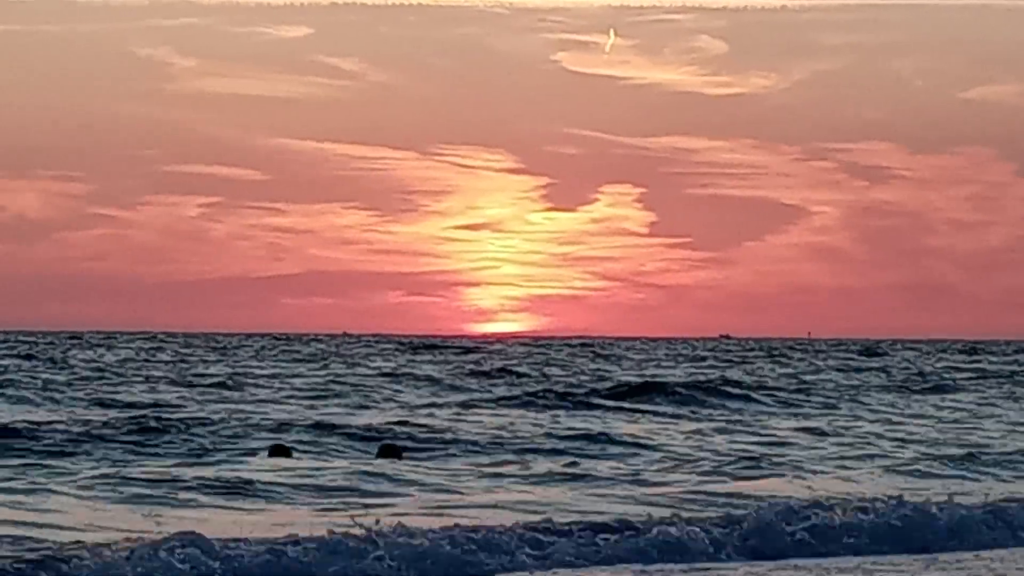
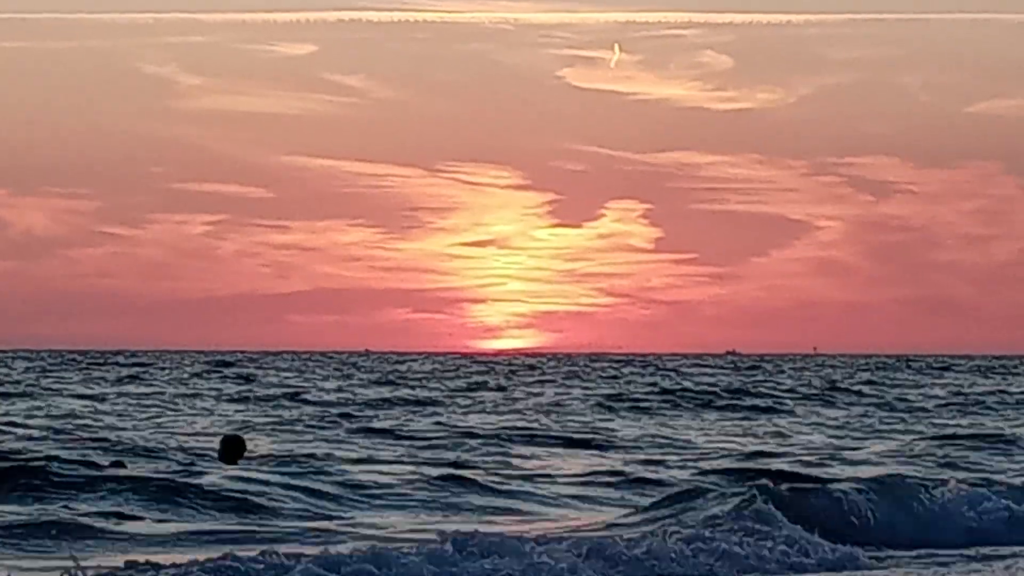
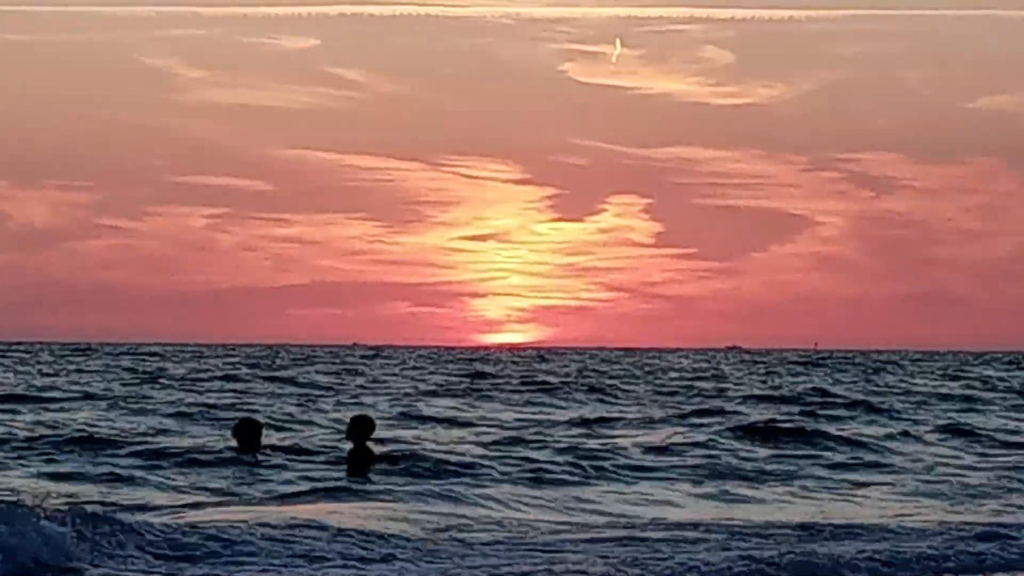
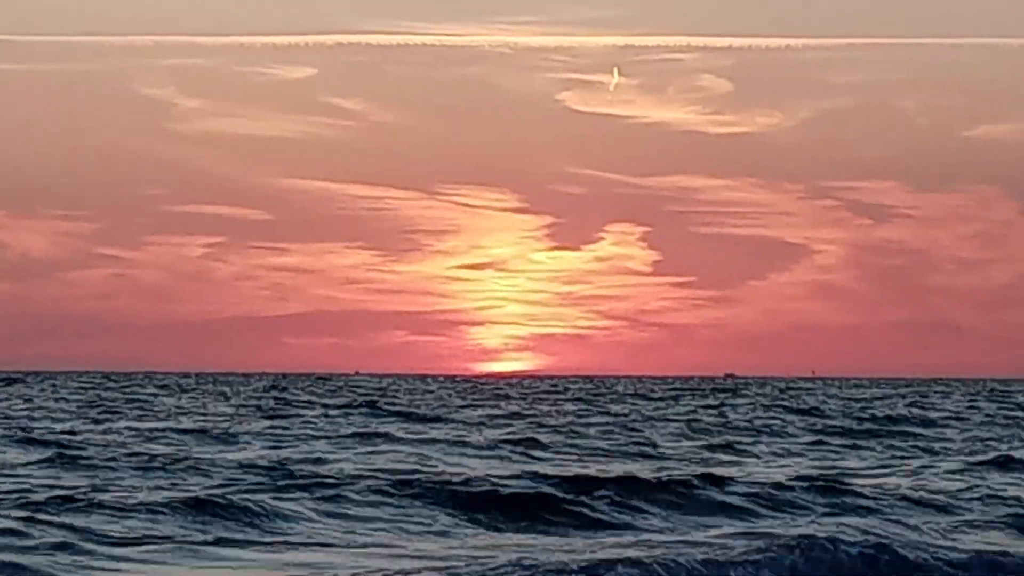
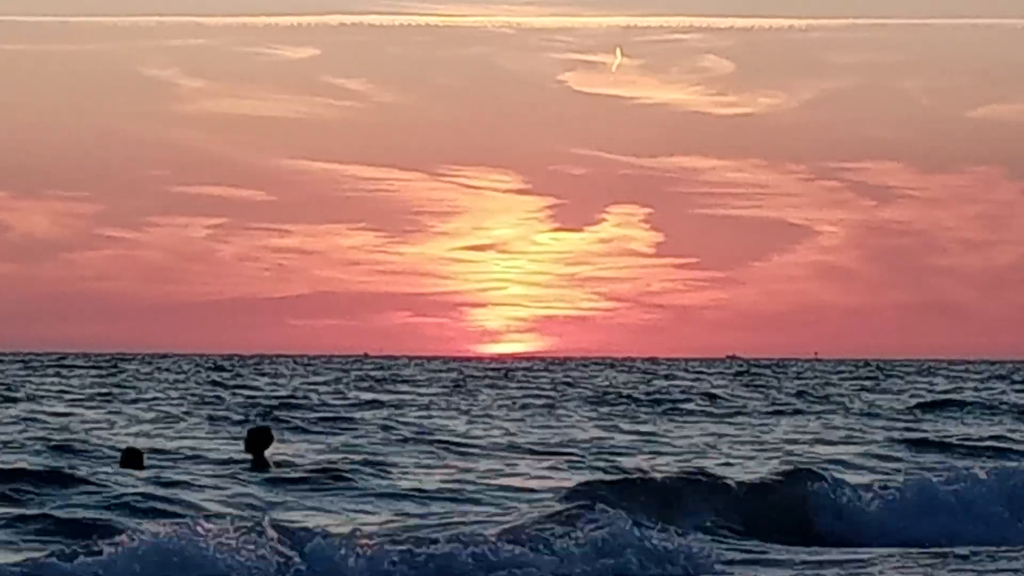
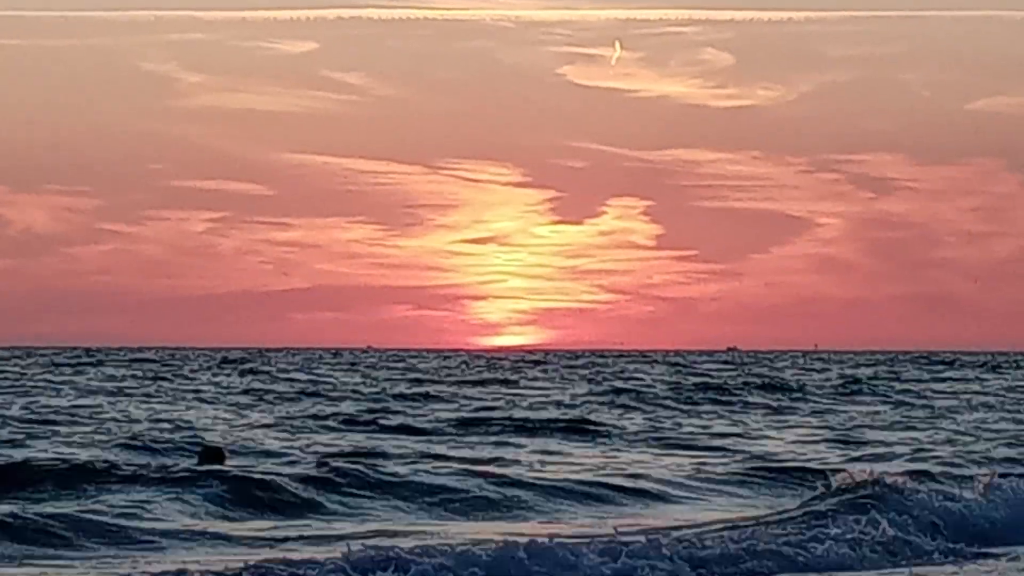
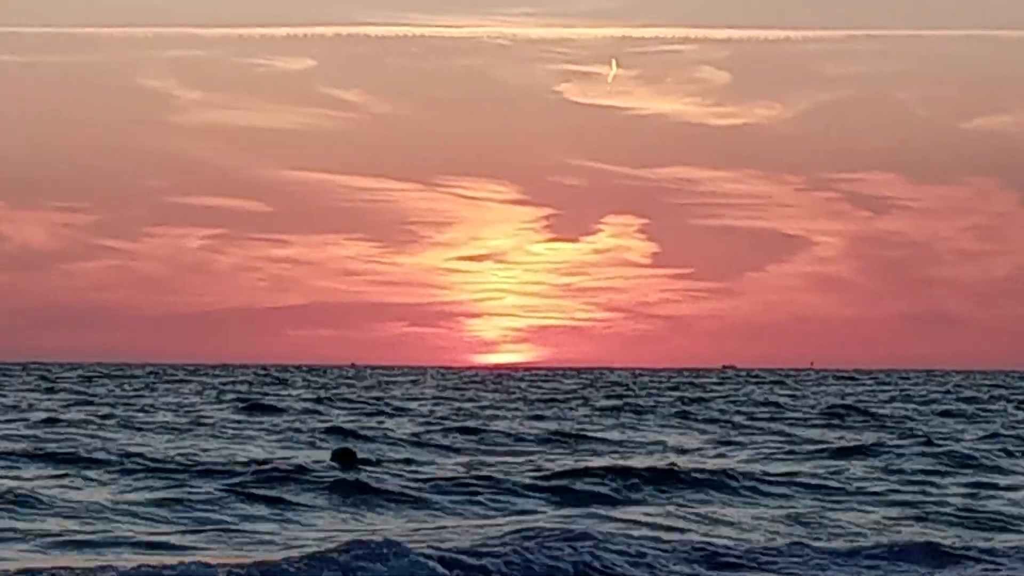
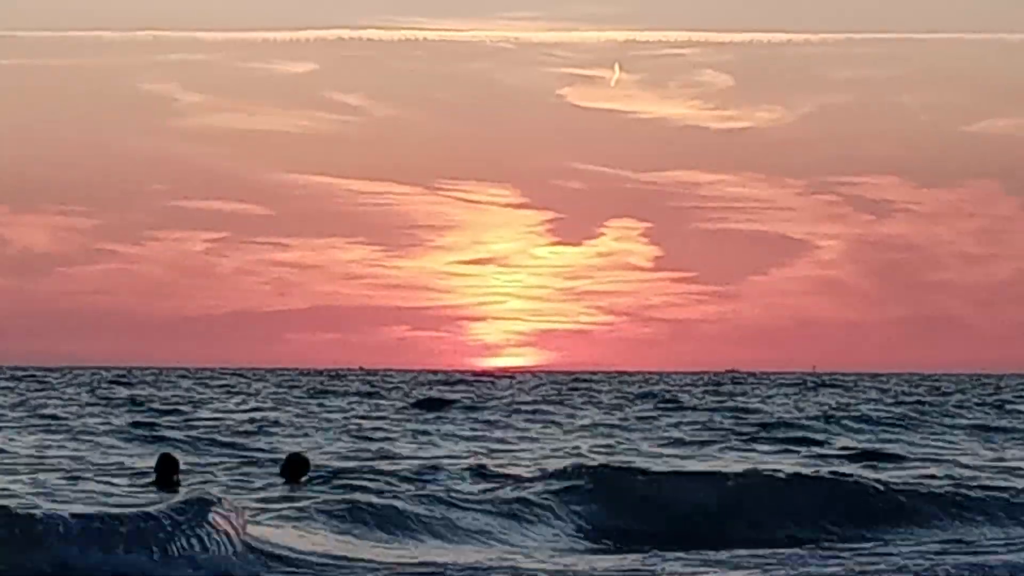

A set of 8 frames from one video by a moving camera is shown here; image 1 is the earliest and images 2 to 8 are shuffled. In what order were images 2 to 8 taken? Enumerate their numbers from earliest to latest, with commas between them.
3, 7, 4, 8, 5, 2, 6
